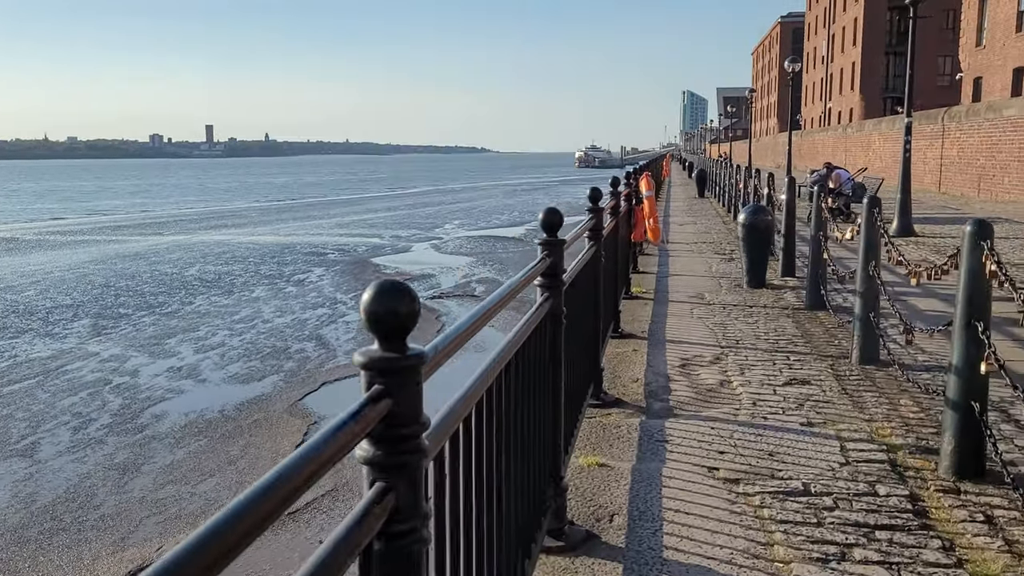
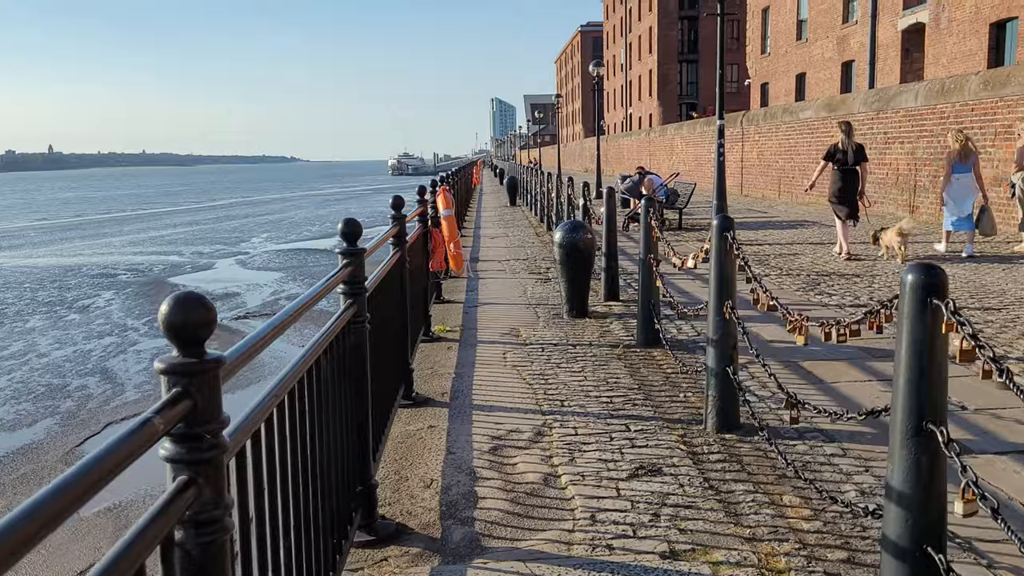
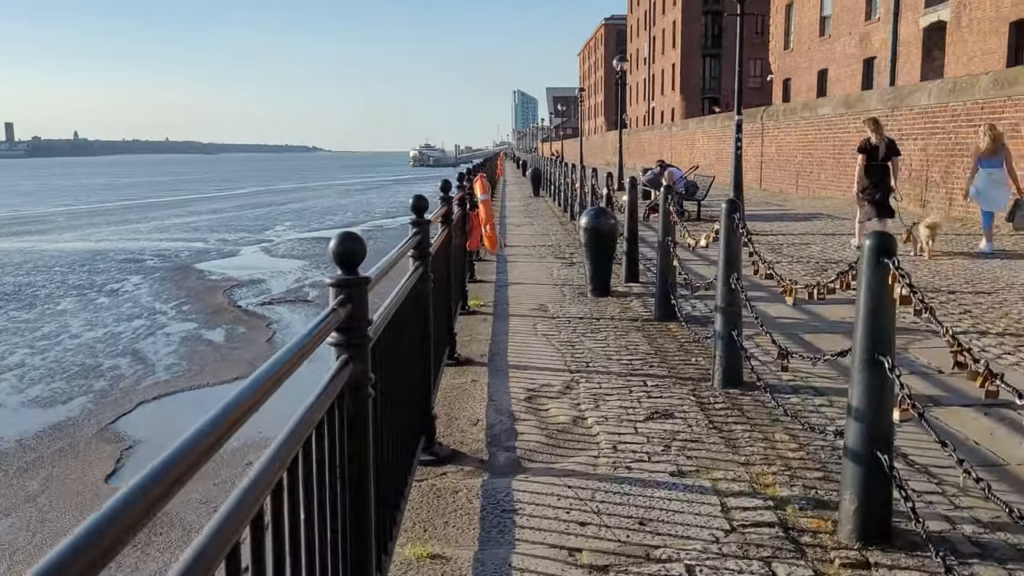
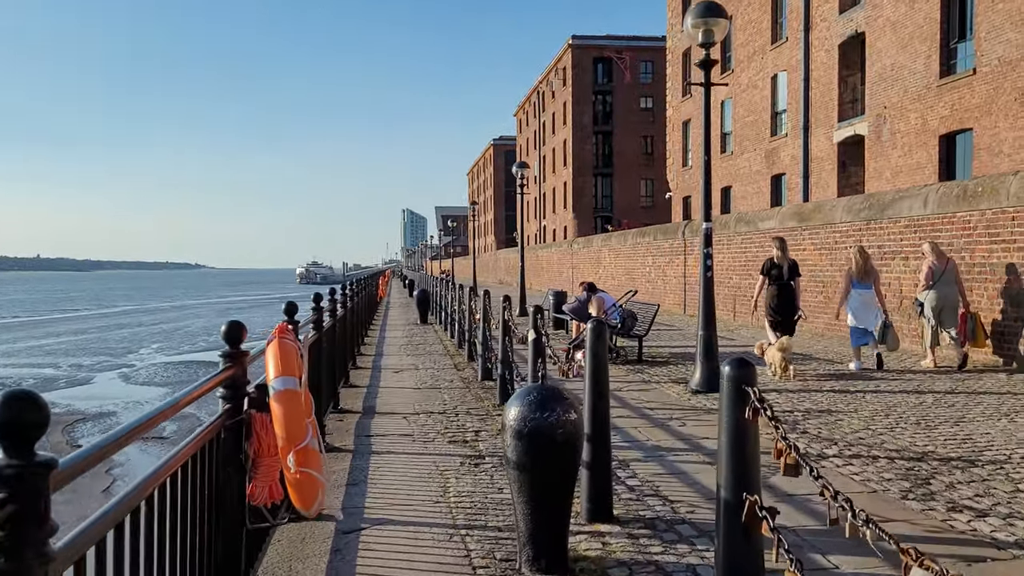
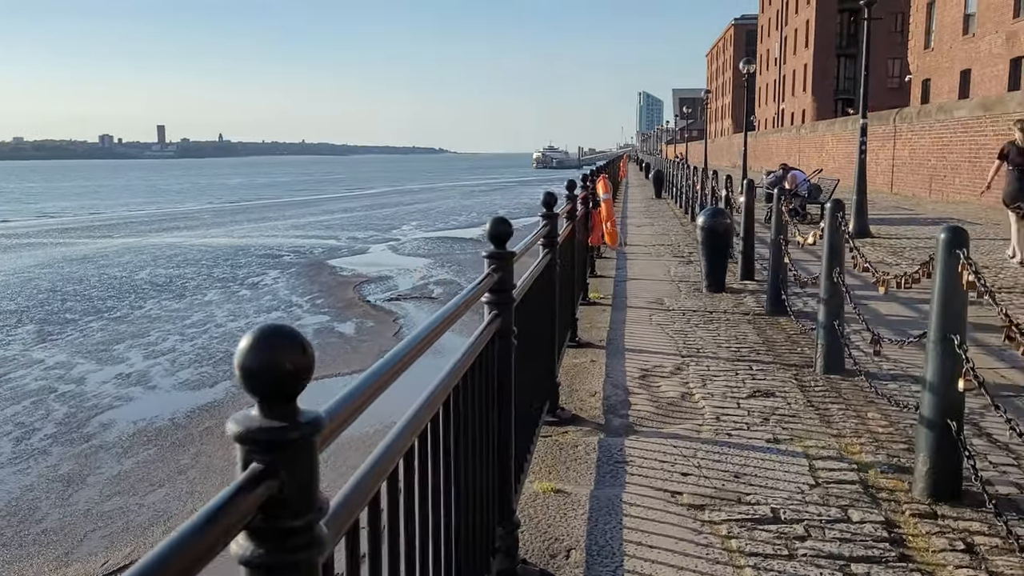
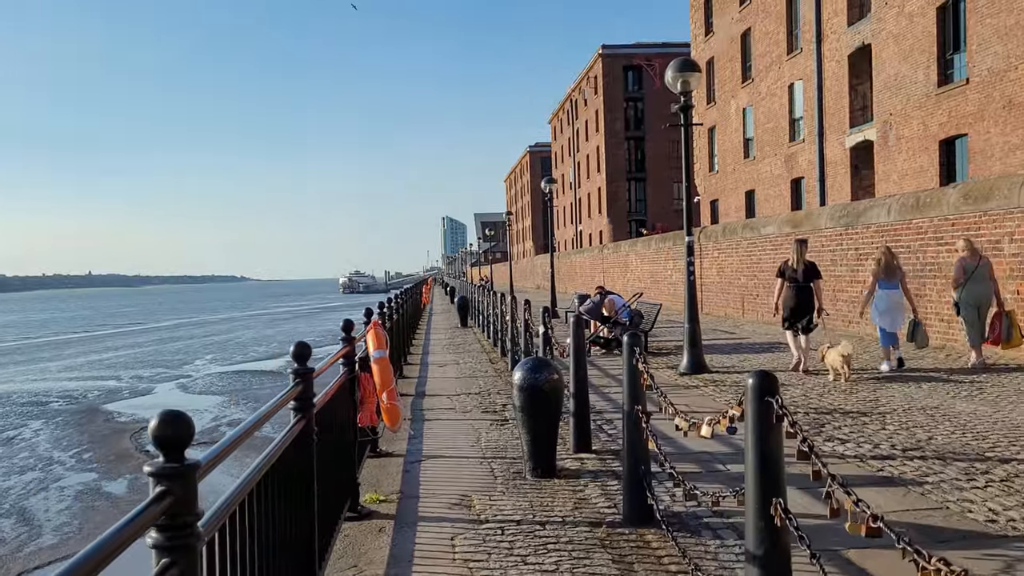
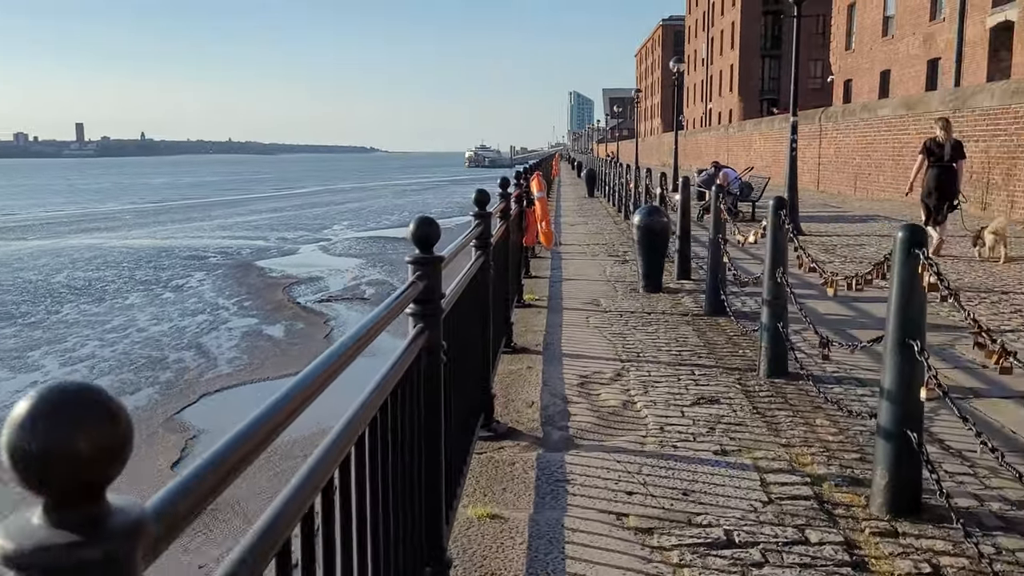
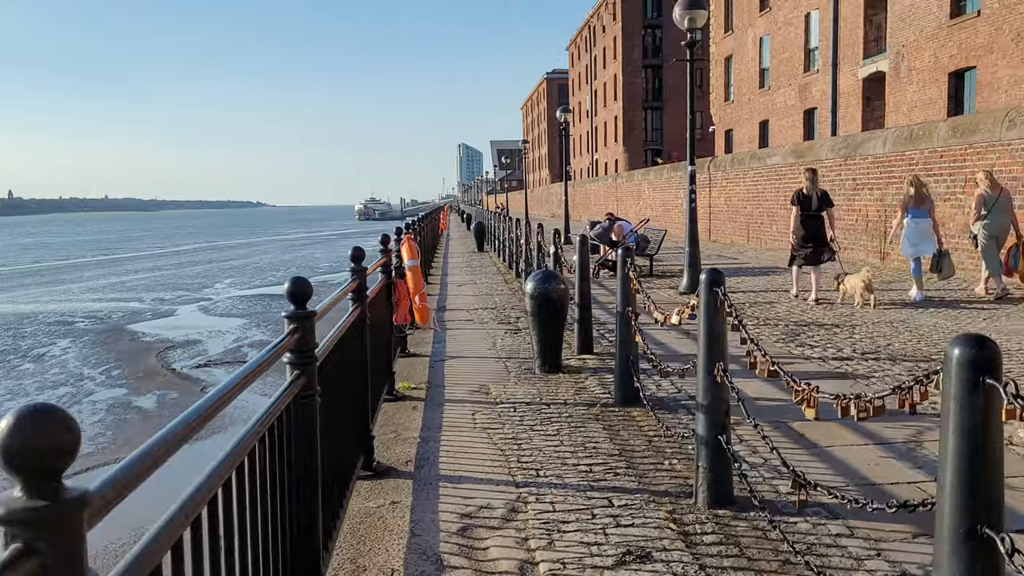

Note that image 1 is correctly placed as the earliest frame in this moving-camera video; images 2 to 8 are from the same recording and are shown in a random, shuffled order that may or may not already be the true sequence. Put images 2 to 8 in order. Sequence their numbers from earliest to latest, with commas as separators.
5, 7, 3, 2, 8, 6, 4
